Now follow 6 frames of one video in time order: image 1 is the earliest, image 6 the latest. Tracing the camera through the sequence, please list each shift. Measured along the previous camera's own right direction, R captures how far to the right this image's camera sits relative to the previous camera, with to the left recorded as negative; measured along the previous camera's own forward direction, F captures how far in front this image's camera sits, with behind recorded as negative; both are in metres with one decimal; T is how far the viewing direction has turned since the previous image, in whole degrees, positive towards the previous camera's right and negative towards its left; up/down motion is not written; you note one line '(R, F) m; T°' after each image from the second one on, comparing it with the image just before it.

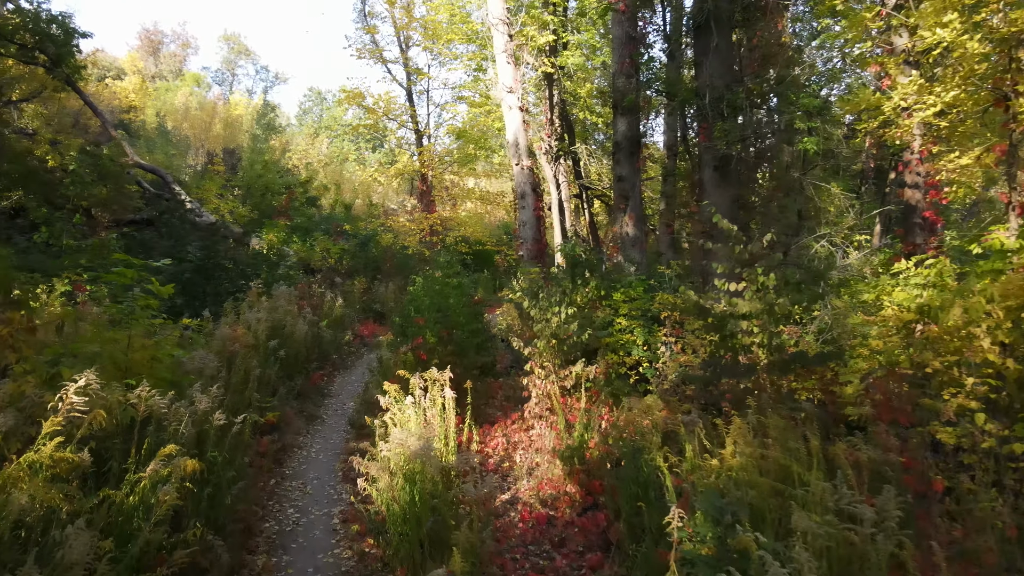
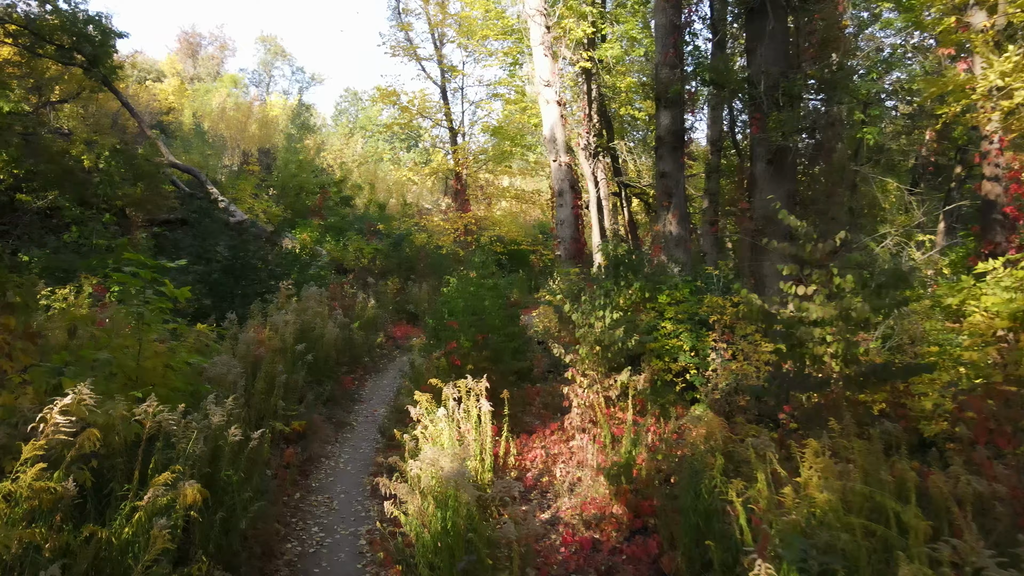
(0.0, +0.4) m; -3°
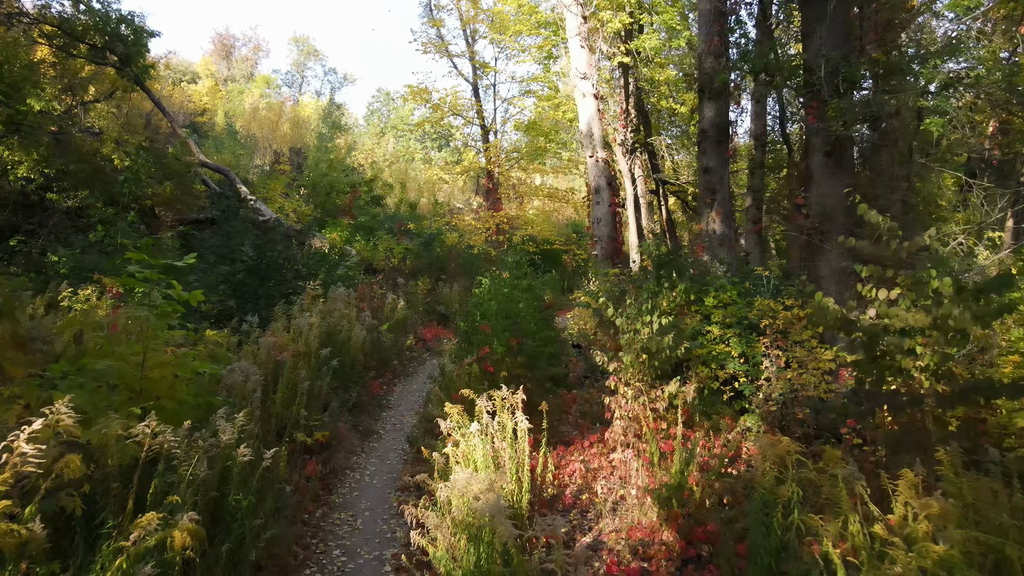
(0.0, +0.4) m; -2°
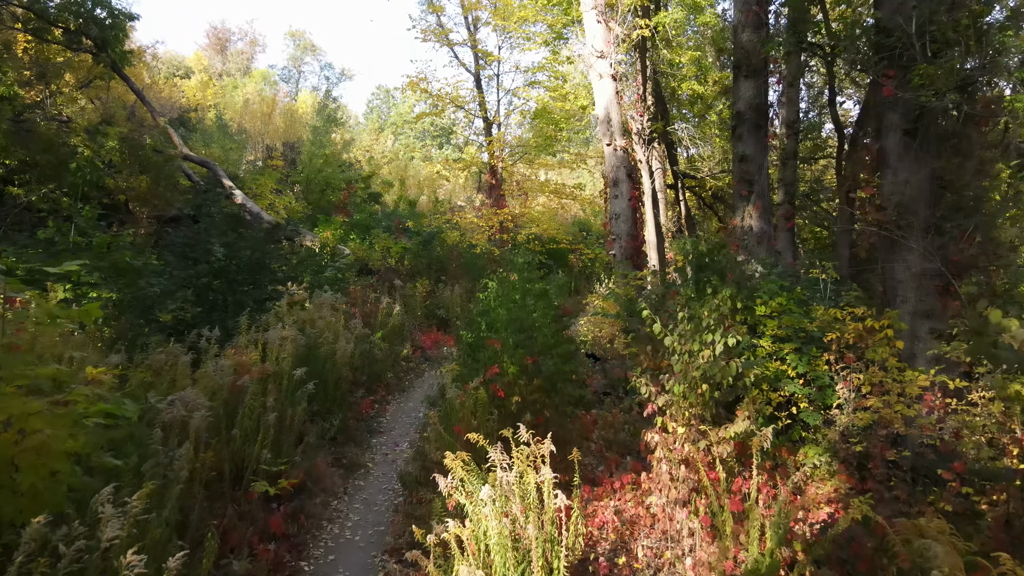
(-0.1, +1.1) m; 0°
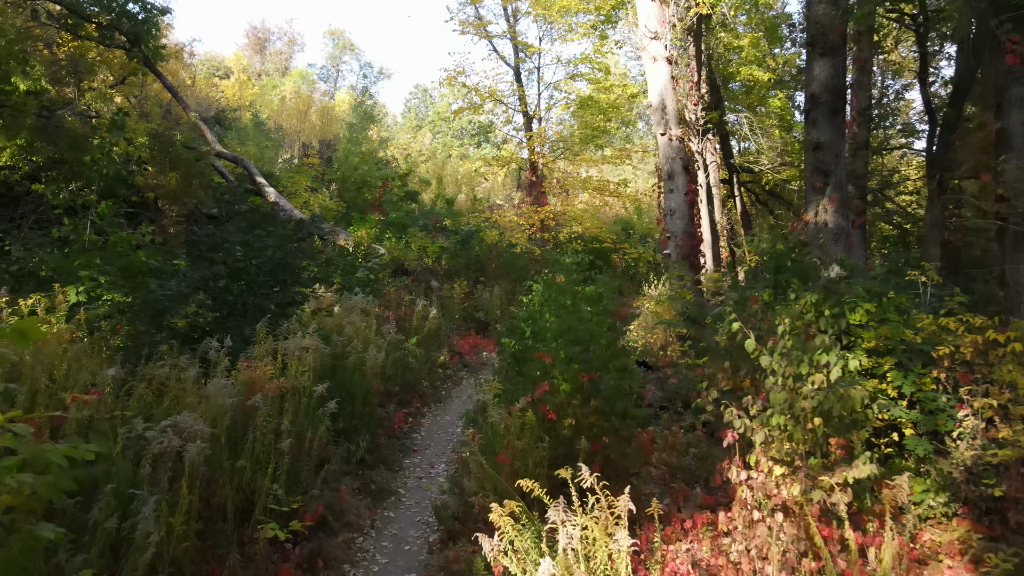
(-0.1, +0.7) m; -3°
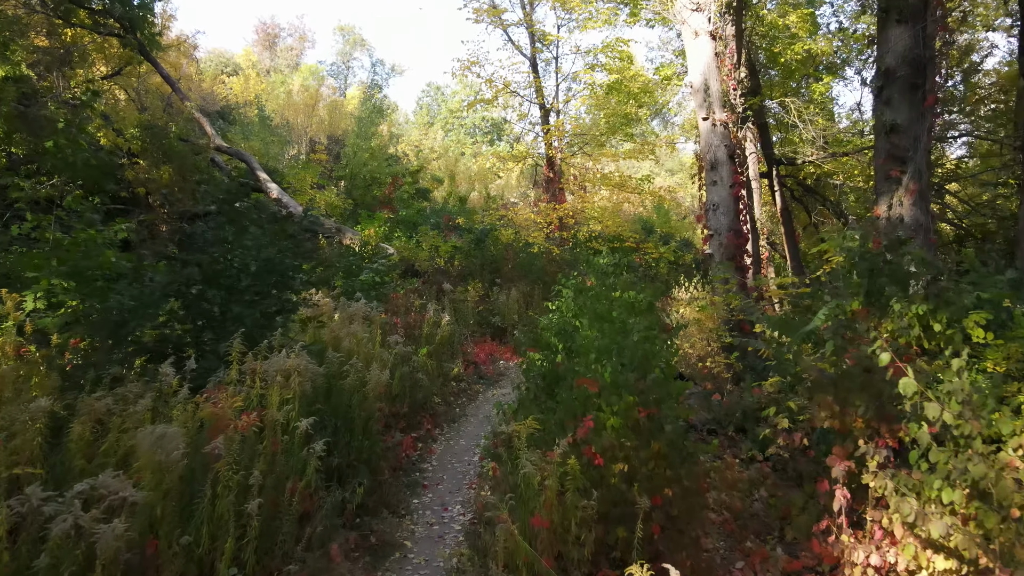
(-0.1, +0.9) m; -1°
